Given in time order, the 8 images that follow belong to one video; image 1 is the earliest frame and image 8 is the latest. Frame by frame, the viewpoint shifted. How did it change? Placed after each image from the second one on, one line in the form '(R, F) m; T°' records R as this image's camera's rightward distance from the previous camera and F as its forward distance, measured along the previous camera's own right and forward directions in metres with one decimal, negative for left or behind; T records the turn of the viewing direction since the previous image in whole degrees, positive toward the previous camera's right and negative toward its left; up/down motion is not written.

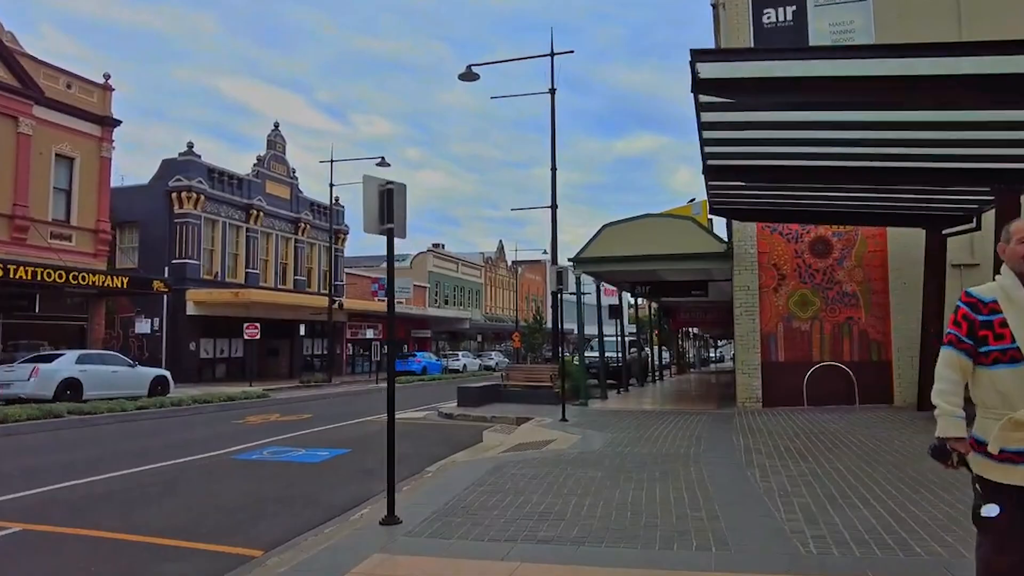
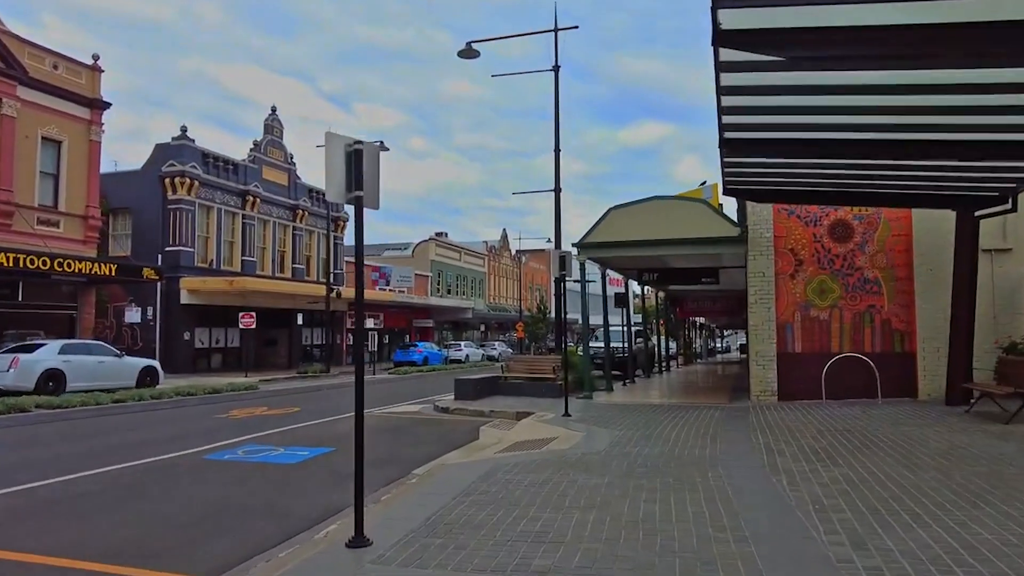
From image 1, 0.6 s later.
(+0.1, +1.0) m; 0°
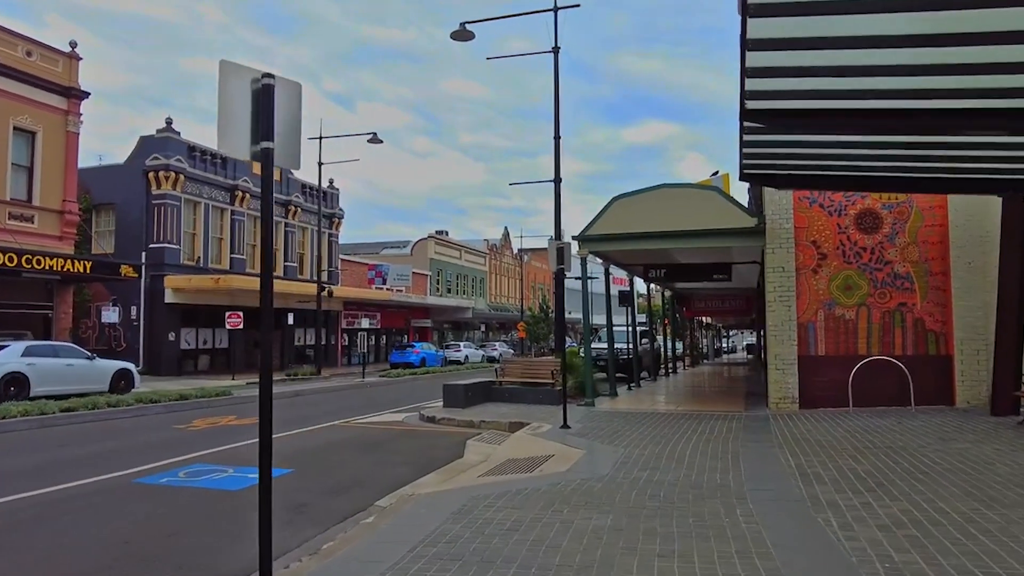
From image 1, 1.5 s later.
(+0.2, +1.4) m; 0°
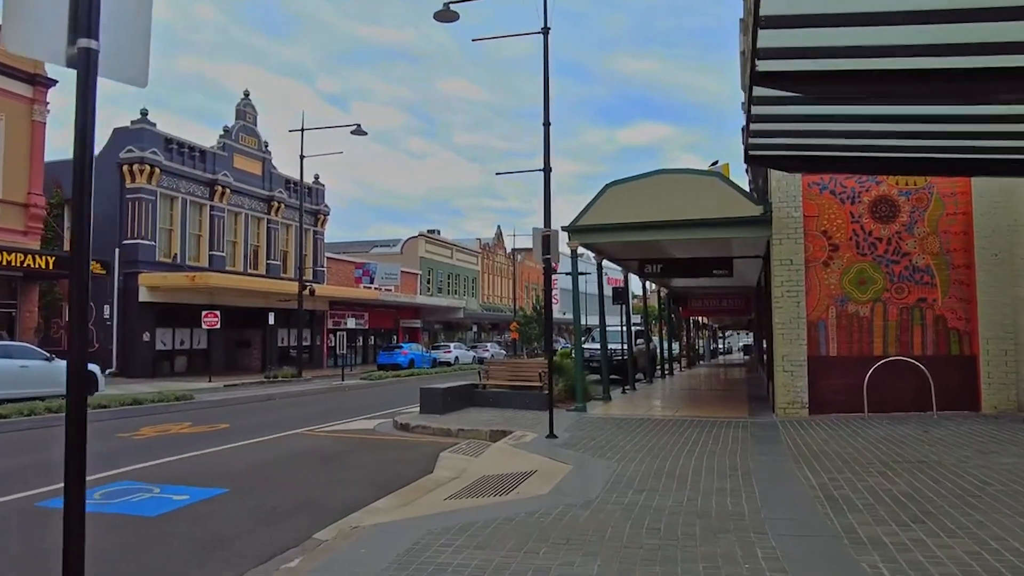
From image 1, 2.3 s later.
(+0.2, +1.2) m; 0°
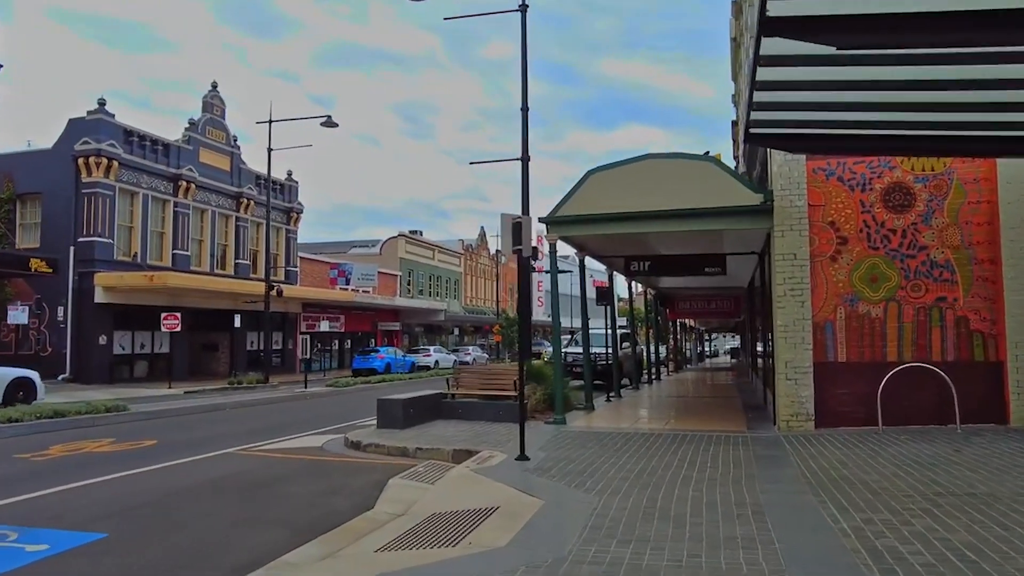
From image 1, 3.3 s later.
(+0.2, +1.5) m; +1°
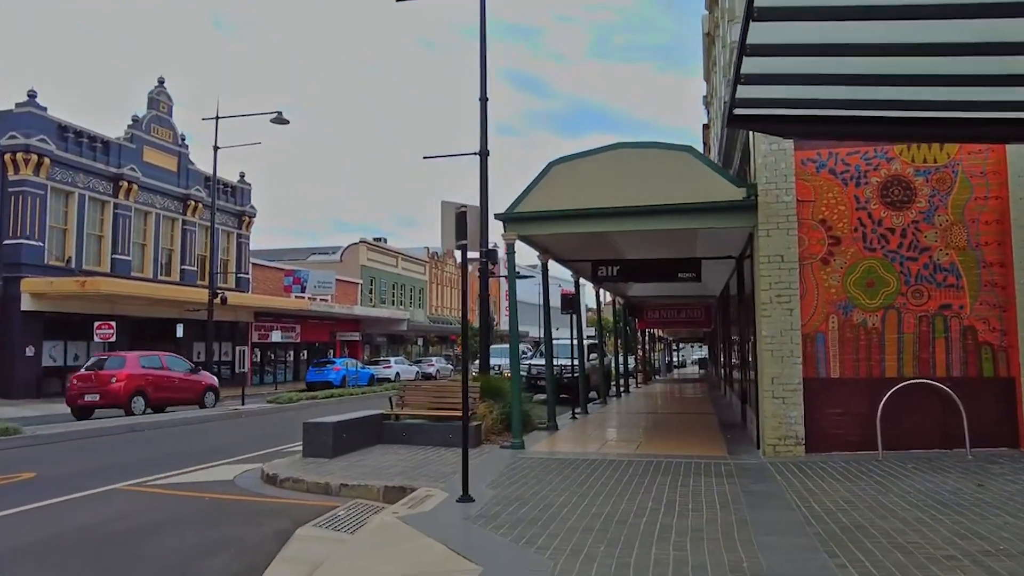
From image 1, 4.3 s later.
(+0.3, +1.5) m; +2°
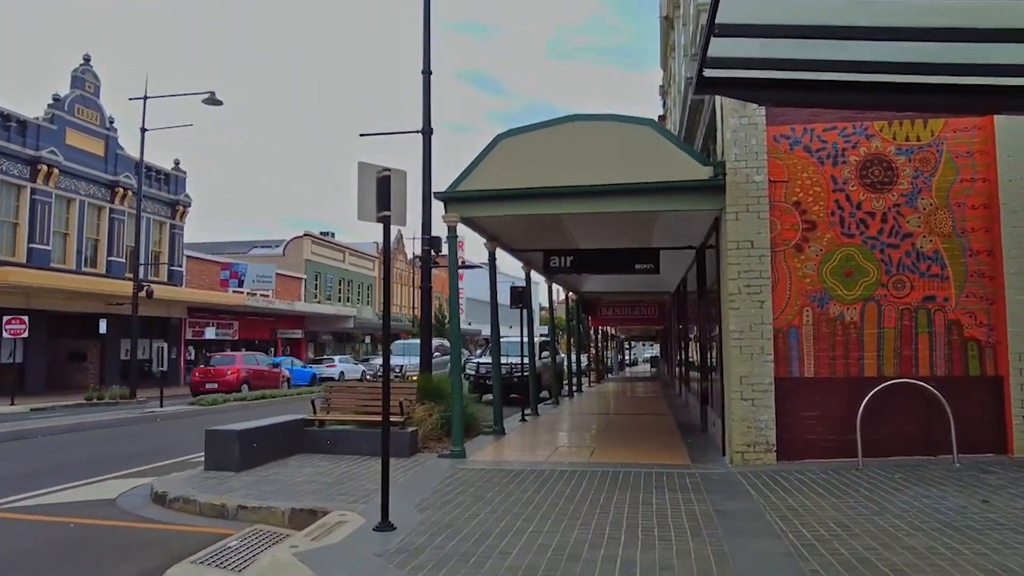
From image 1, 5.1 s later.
(+0.2, +1.2) m; +3°
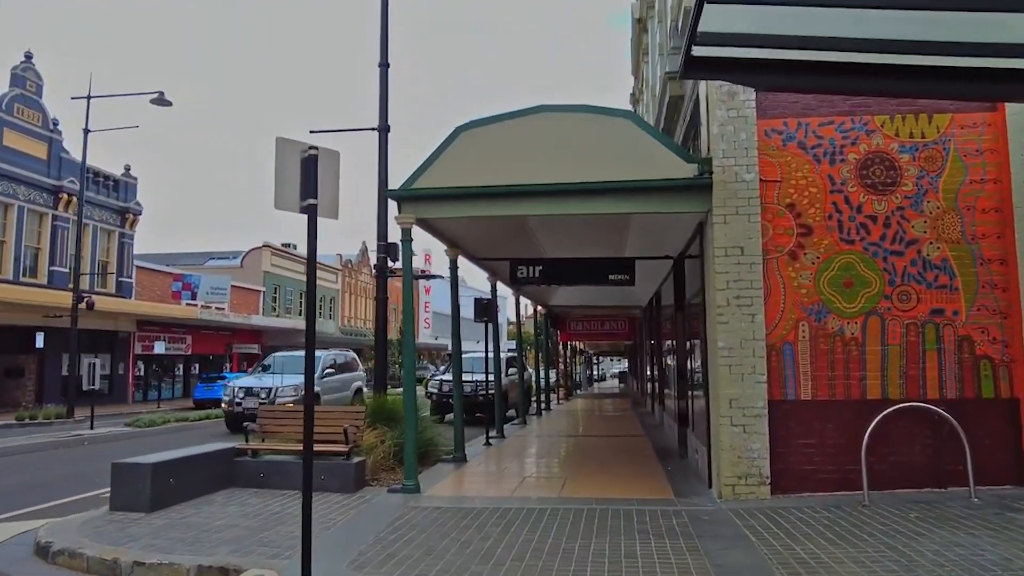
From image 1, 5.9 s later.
(+0.1, +1.1) m; +2°
